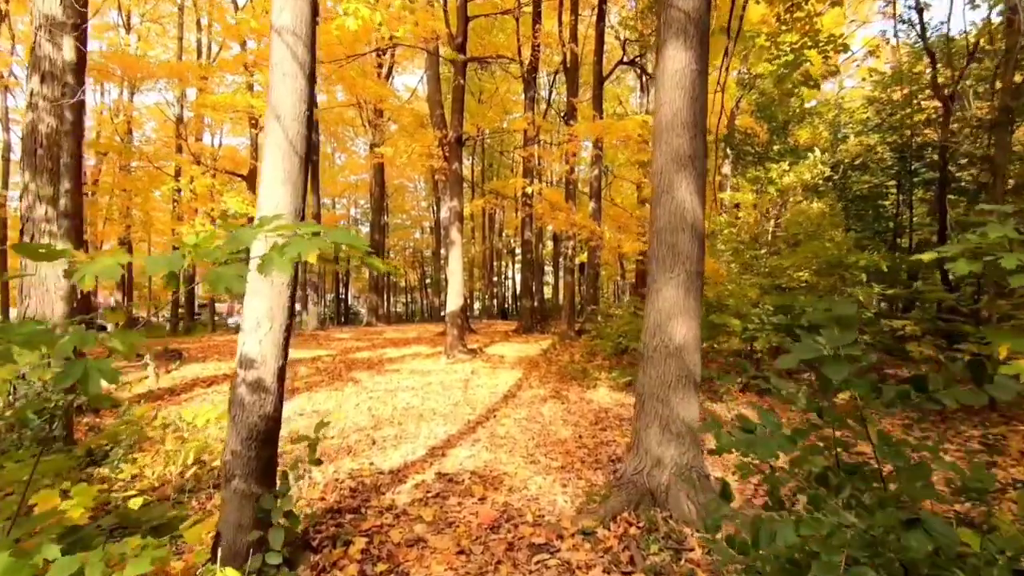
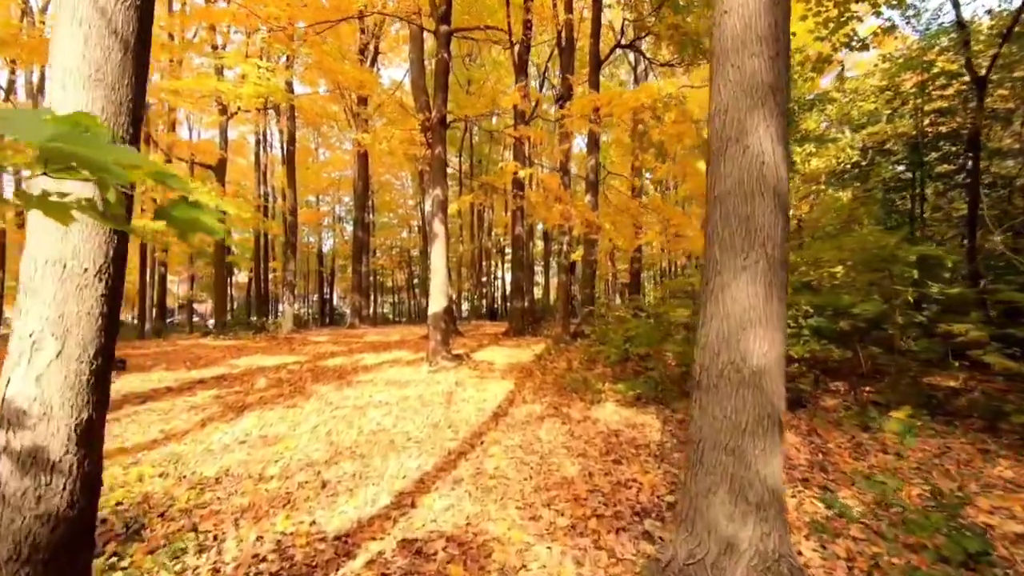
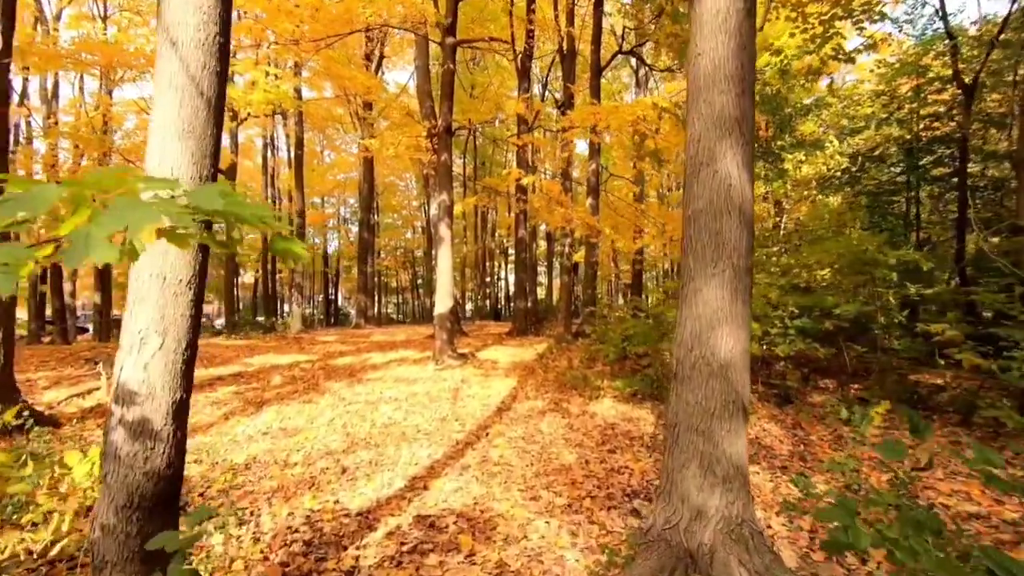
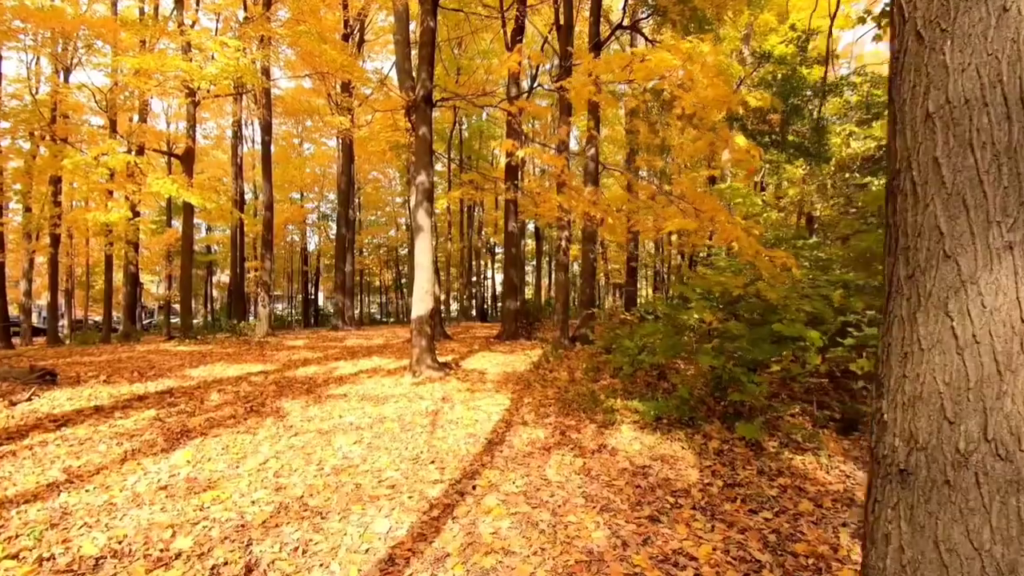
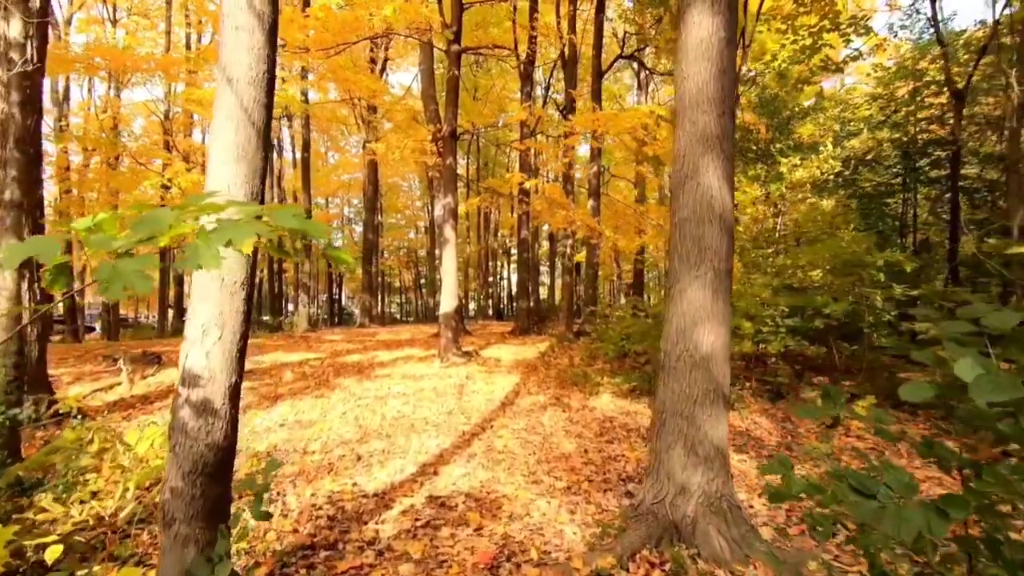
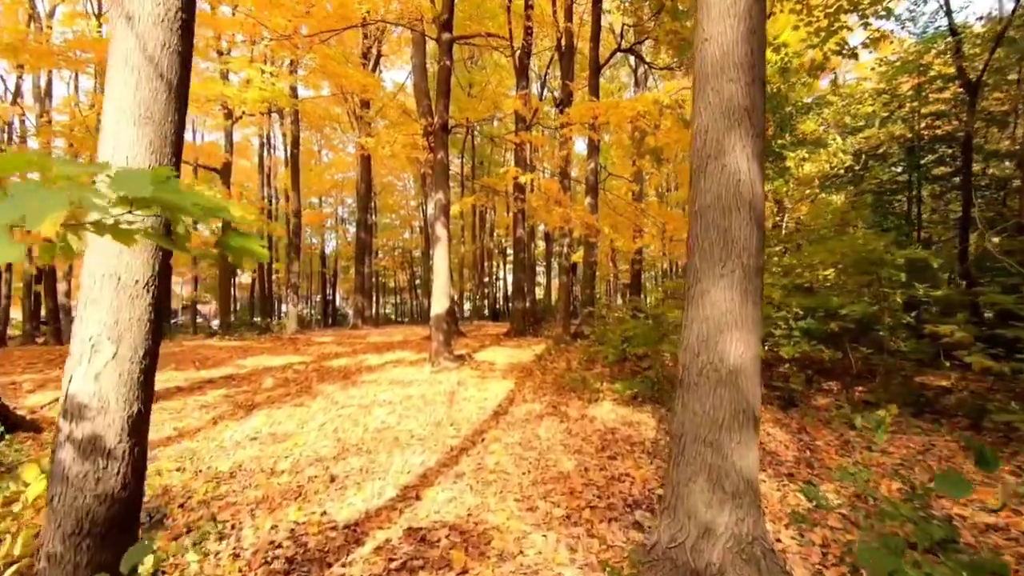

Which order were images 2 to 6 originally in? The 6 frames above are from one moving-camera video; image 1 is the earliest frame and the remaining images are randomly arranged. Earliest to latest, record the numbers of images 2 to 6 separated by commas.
5, 3, 6, 2, 4
